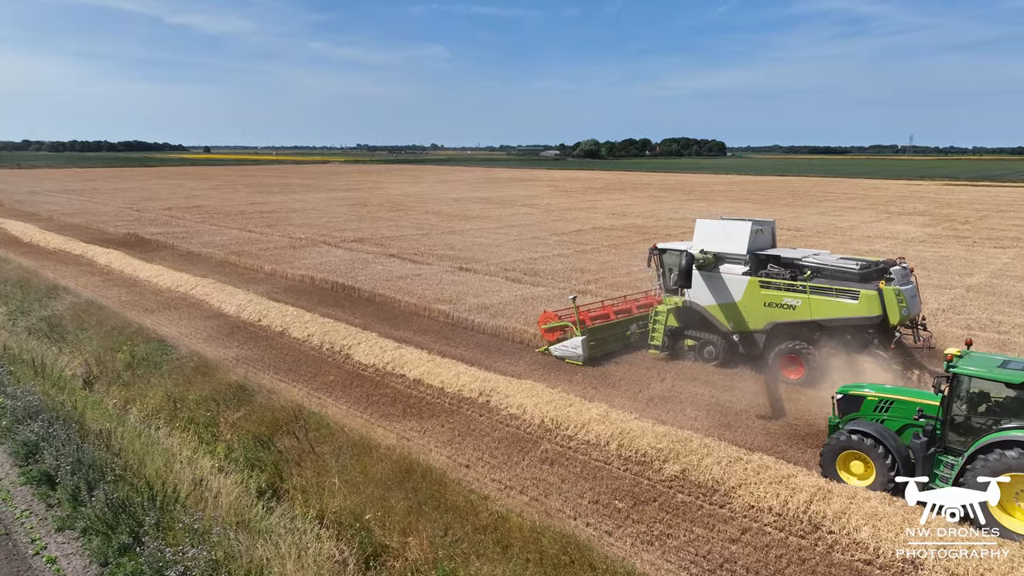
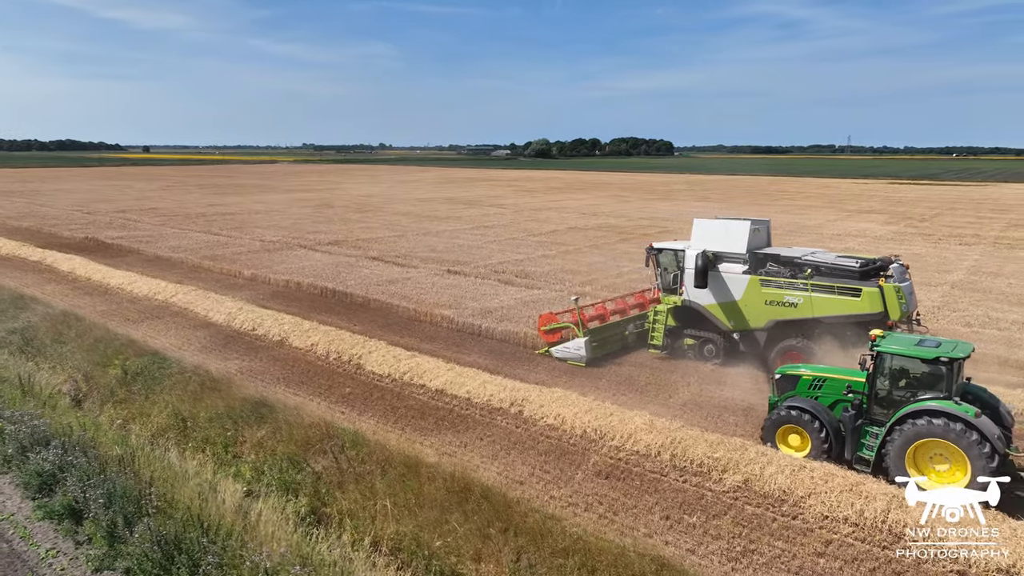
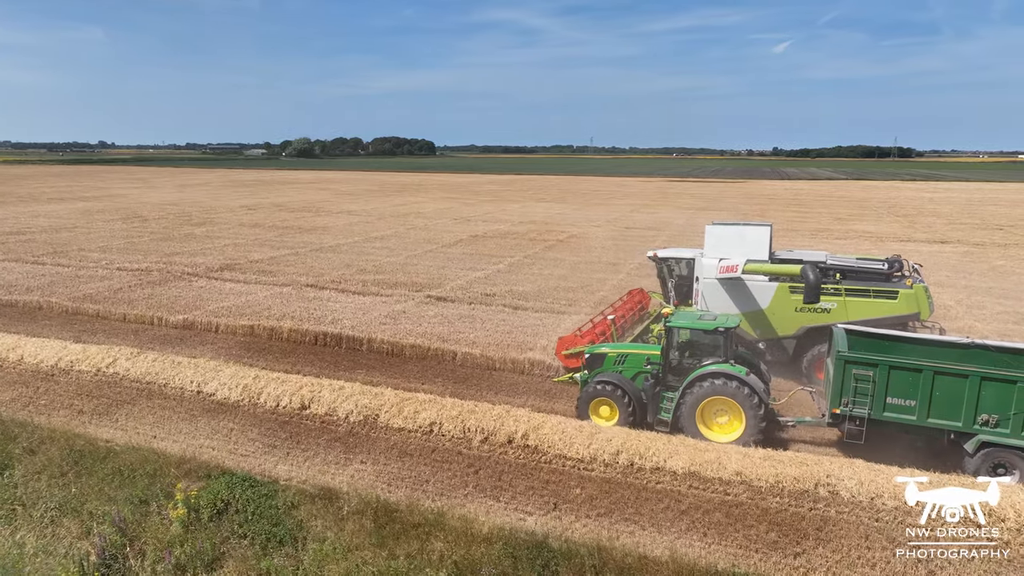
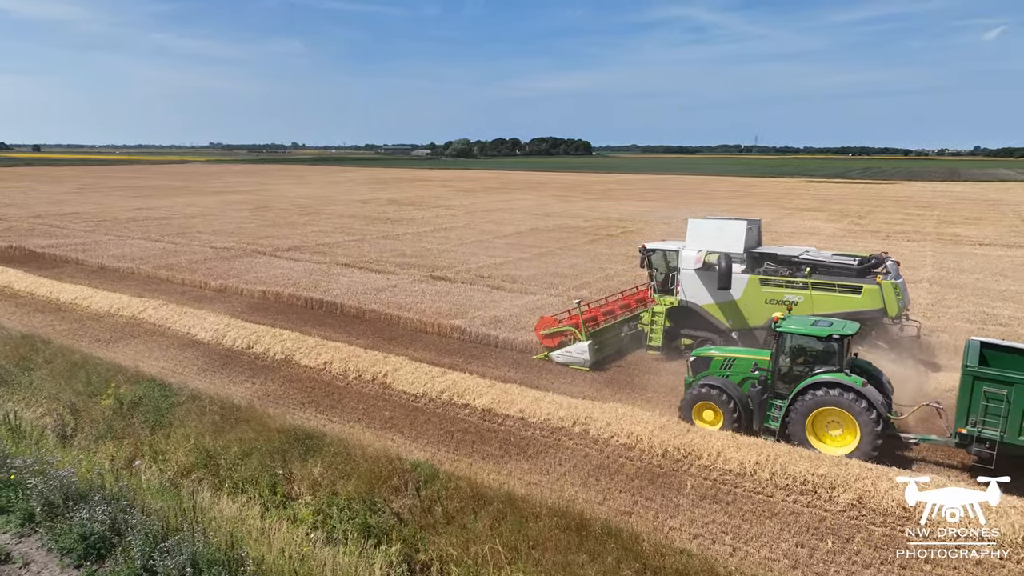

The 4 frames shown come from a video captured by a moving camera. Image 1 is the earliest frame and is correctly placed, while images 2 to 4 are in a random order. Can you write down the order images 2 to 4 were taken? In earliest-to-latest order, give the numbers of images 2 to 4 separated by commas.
2, 4, 3
